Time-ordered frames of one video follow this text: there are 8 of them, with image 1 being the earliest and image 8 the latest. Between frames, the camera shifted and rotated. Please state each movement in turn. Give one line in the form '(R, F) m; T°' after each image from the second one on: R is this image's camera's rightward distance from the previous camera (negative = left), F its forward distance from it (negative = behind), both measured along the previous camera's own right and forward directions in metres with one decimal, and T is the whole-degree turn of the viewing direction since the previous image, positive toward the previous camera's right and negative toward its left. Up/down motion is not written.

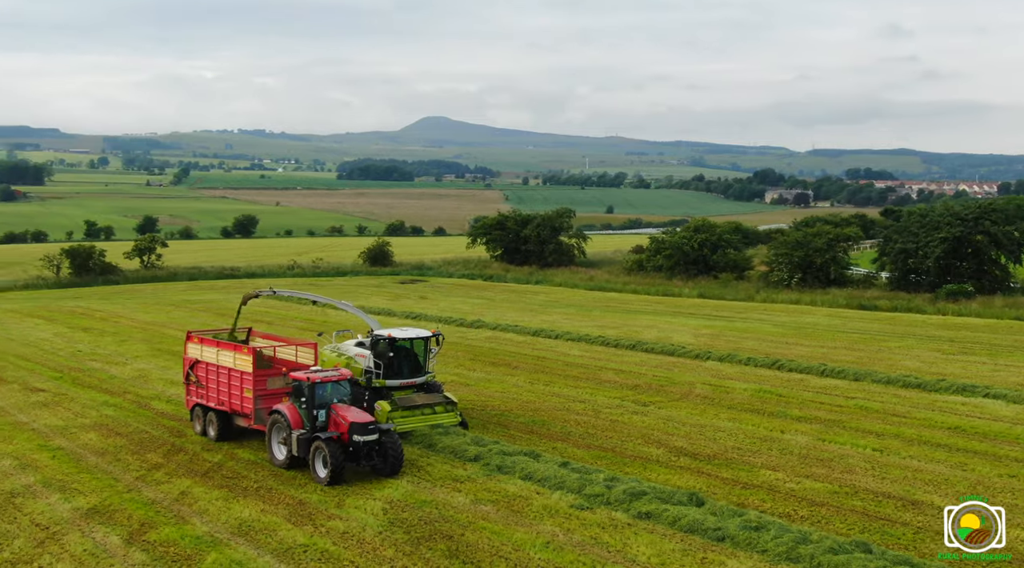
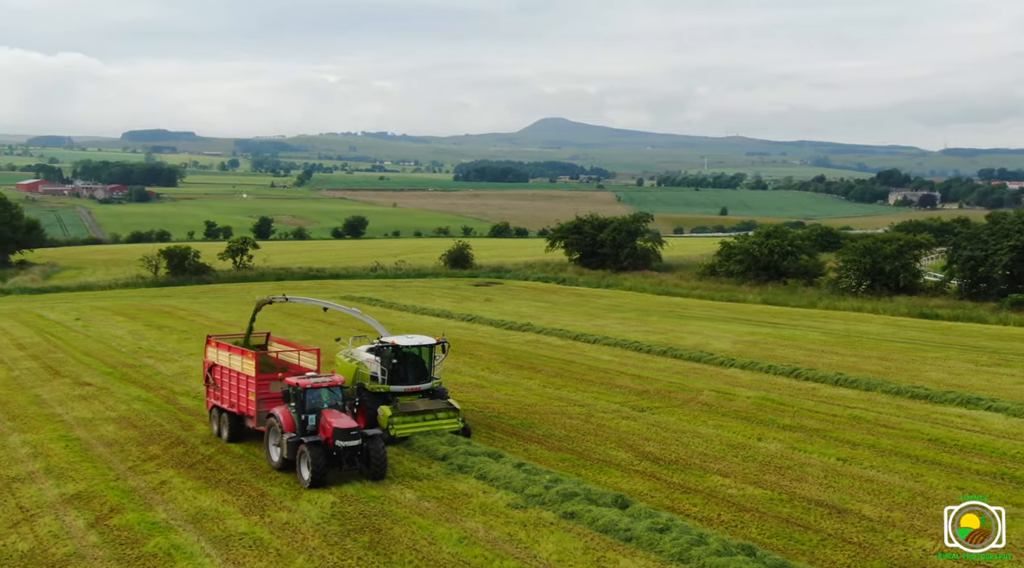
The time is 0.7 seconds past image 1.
(+1.4, -0.2) m; -5°
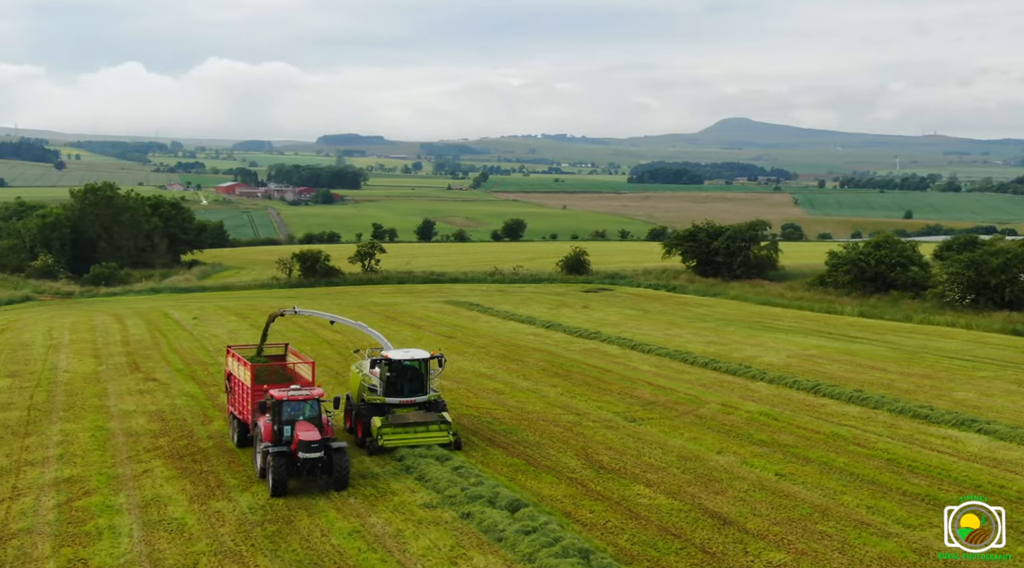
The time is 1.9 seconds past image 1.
(+2.1, -0.4) m; -7°
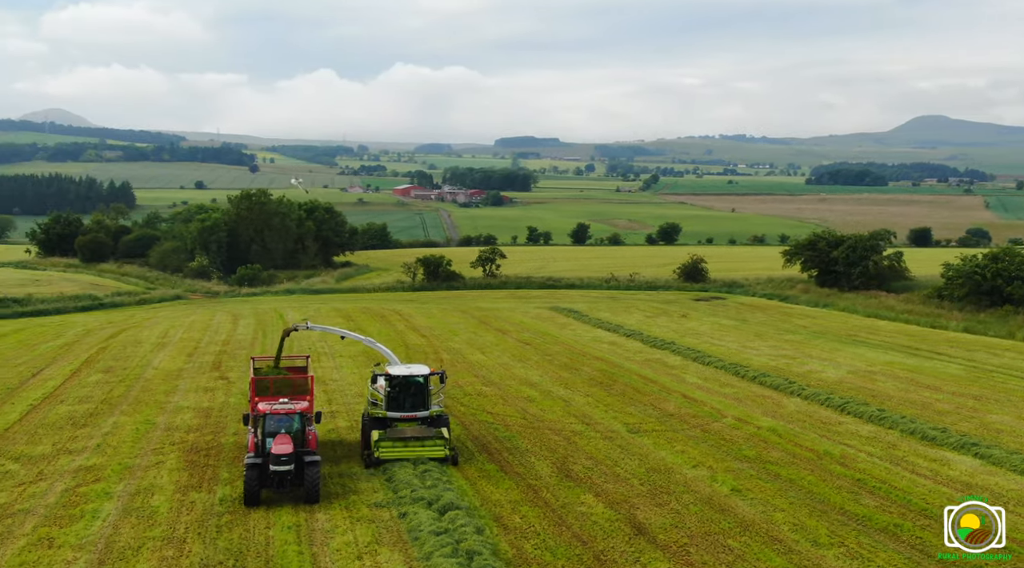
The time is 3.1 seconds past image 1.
(+1.9, -0.4) m; -7°
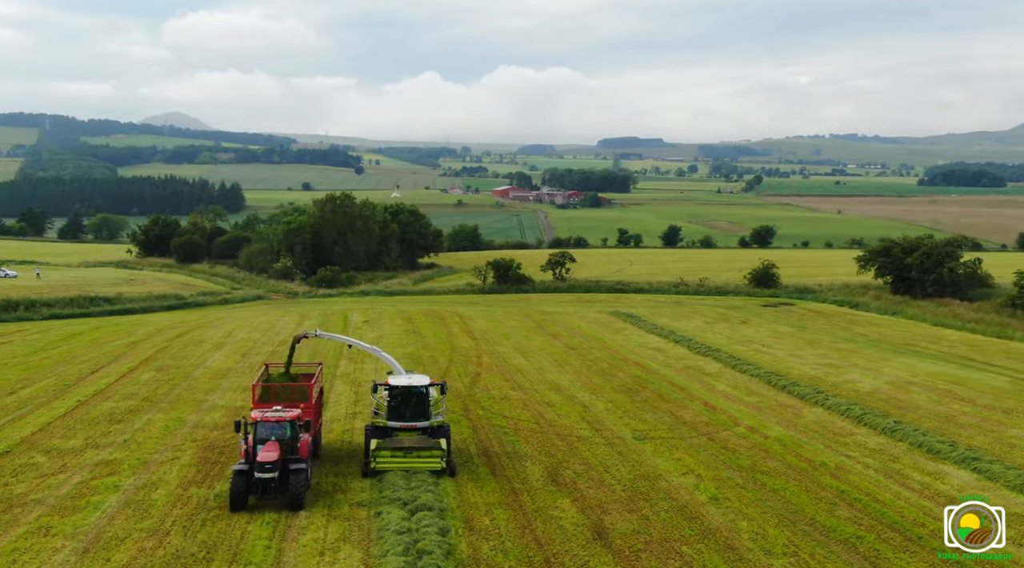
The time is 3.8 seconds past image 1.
(+1.0, -0.3) m; -4°
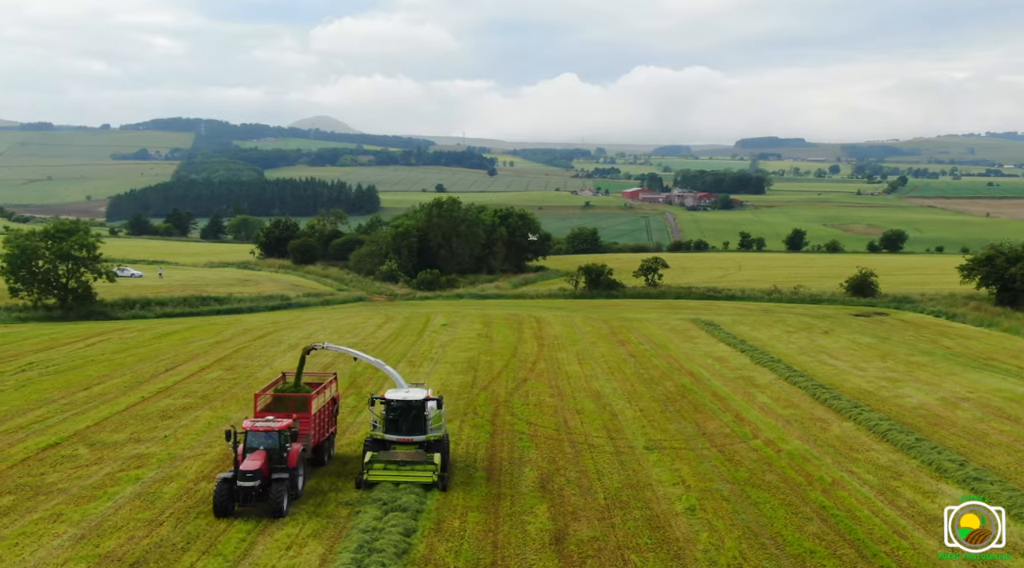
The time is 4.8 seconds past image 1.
(+1.3, -0.4) m; -6°
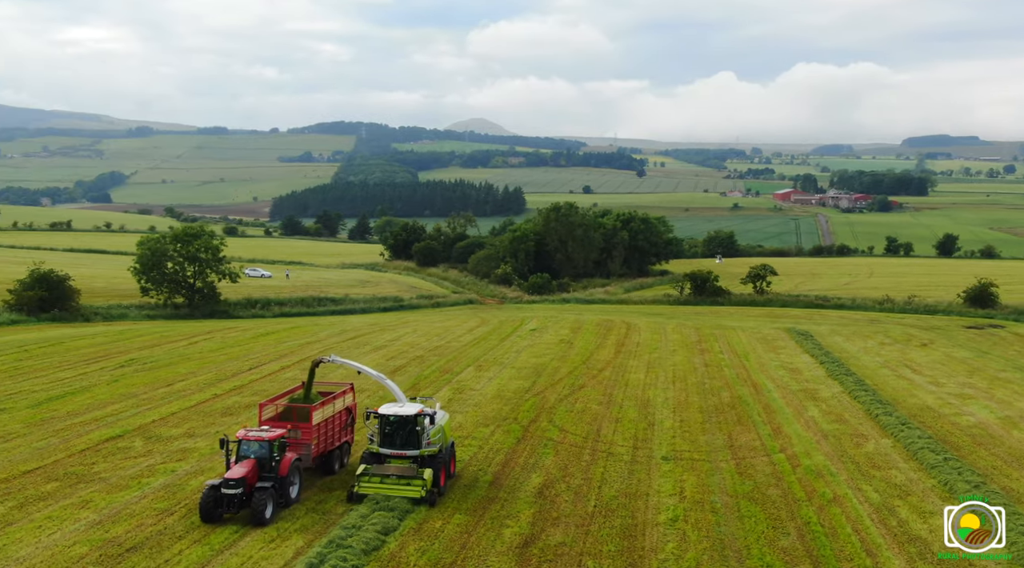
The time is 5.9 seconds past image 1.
(+1.4, -0.5) m; -6°
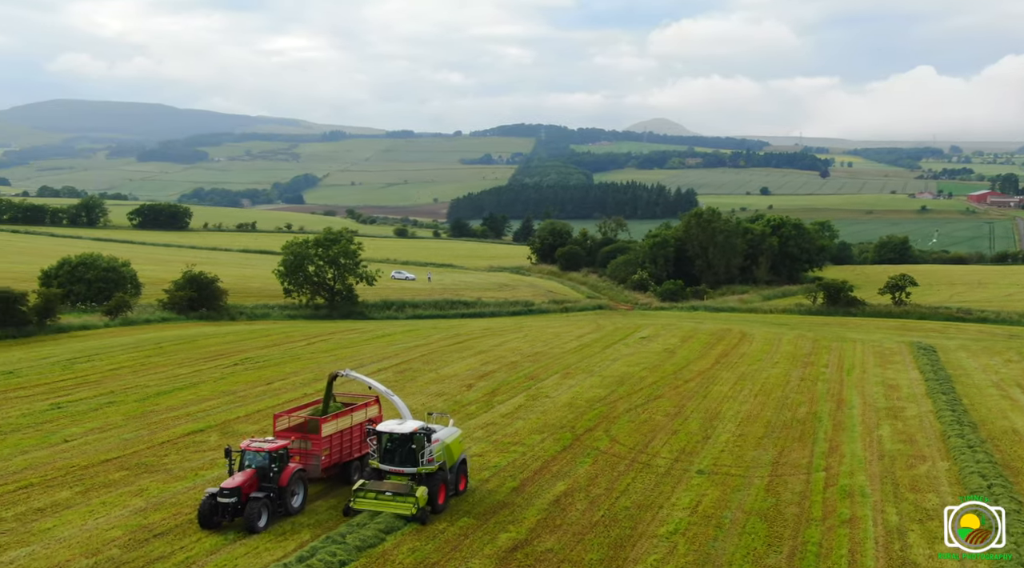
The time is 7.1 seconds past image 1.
(+1.6, -0.6) m; -8°
